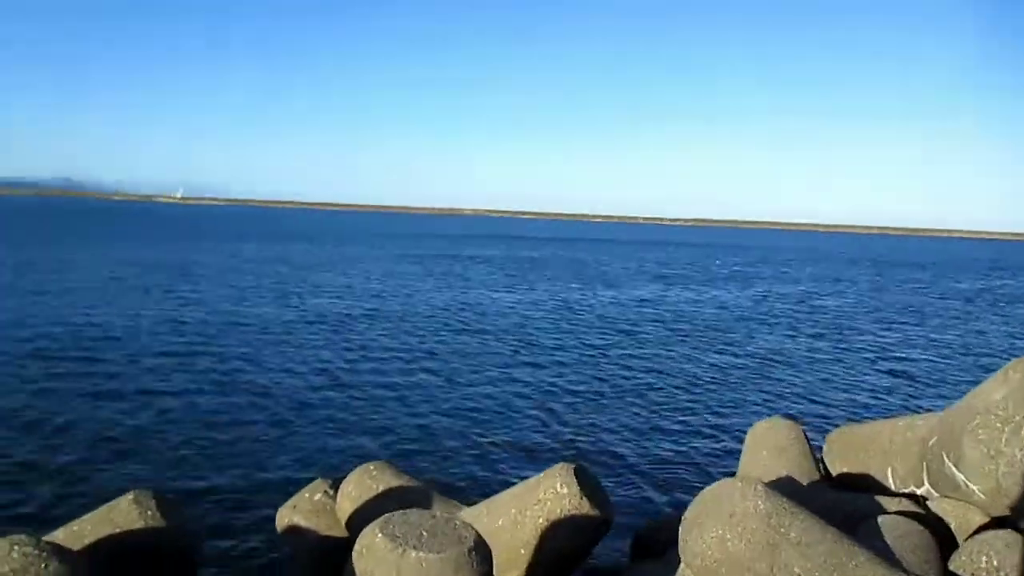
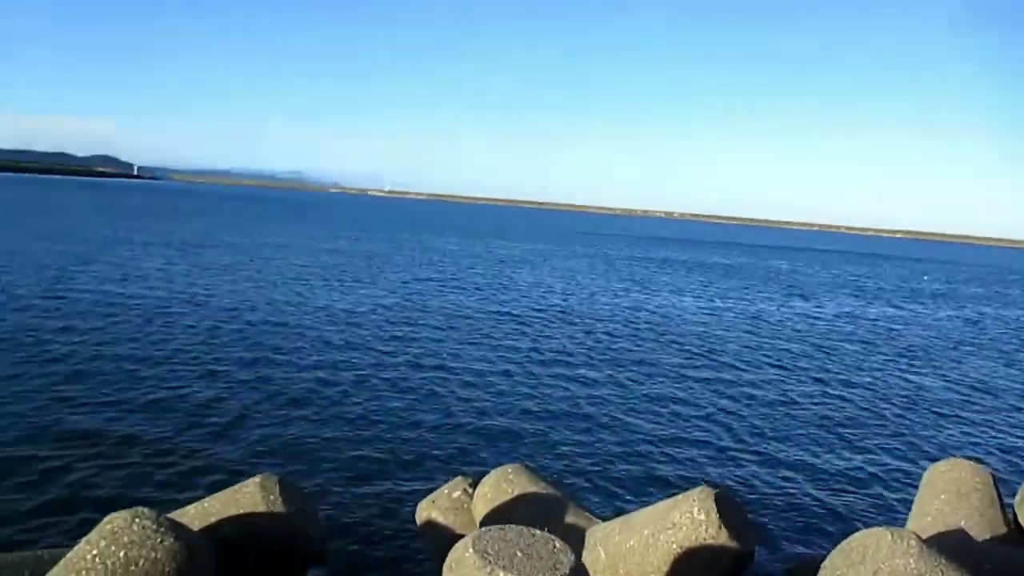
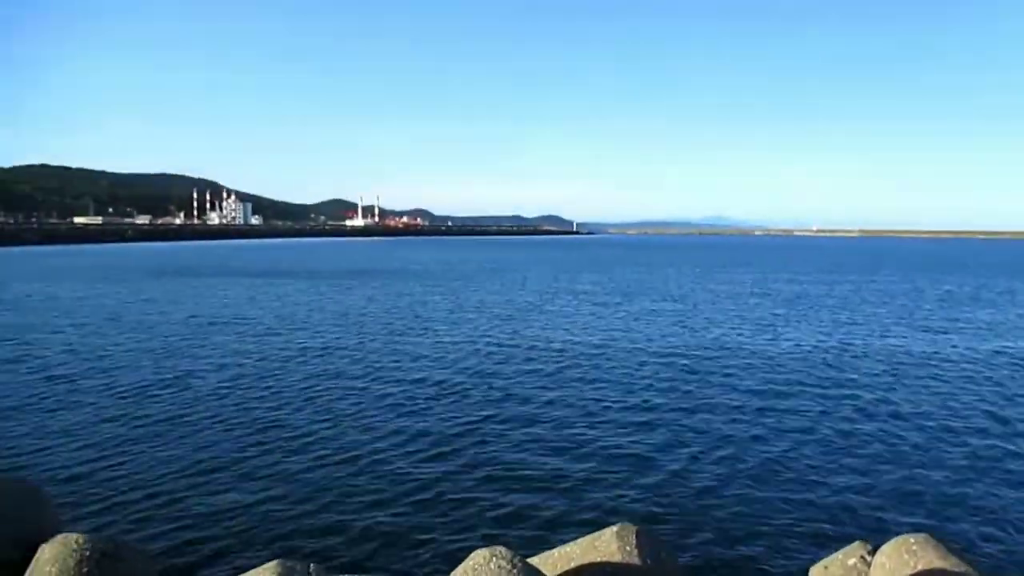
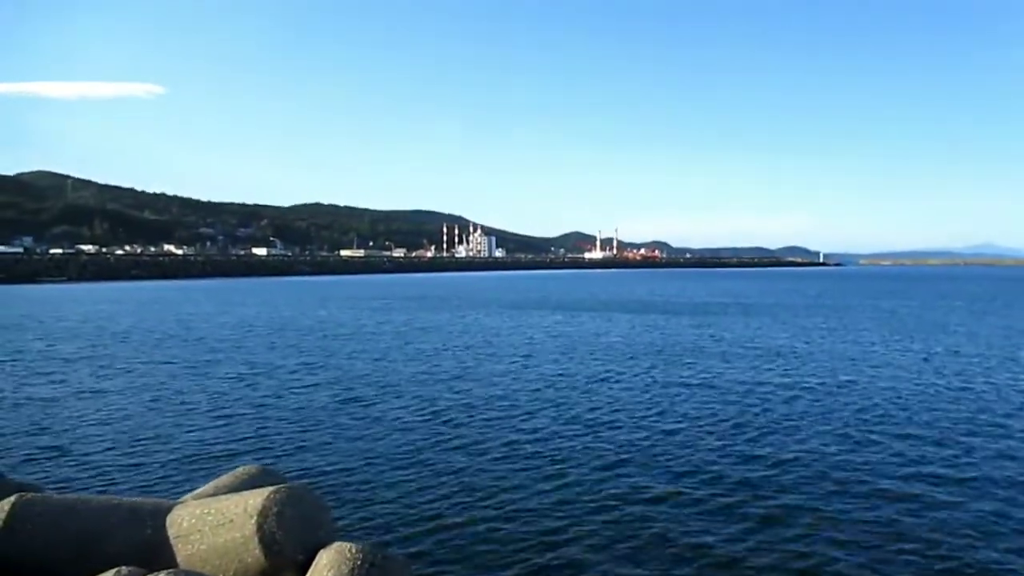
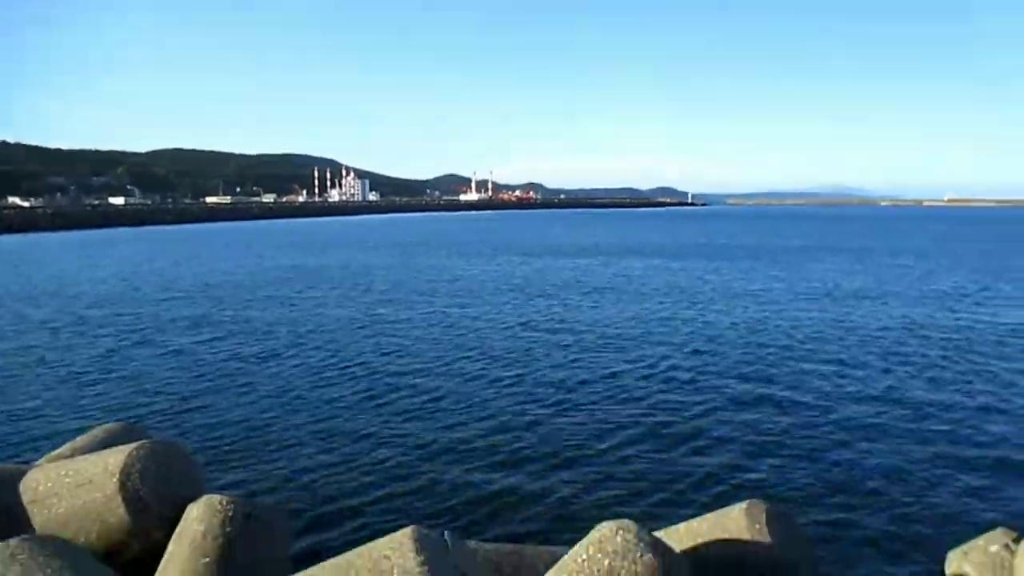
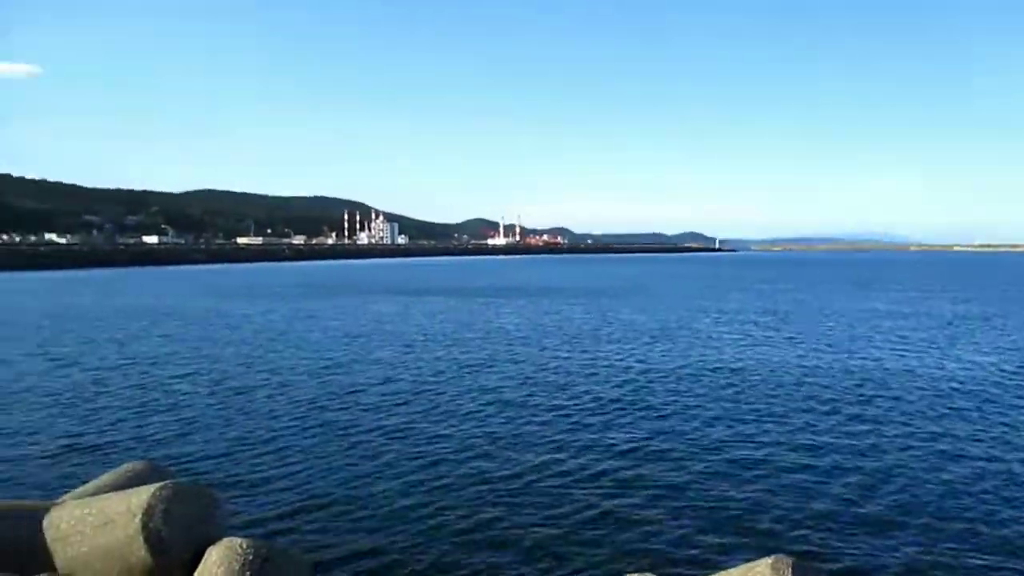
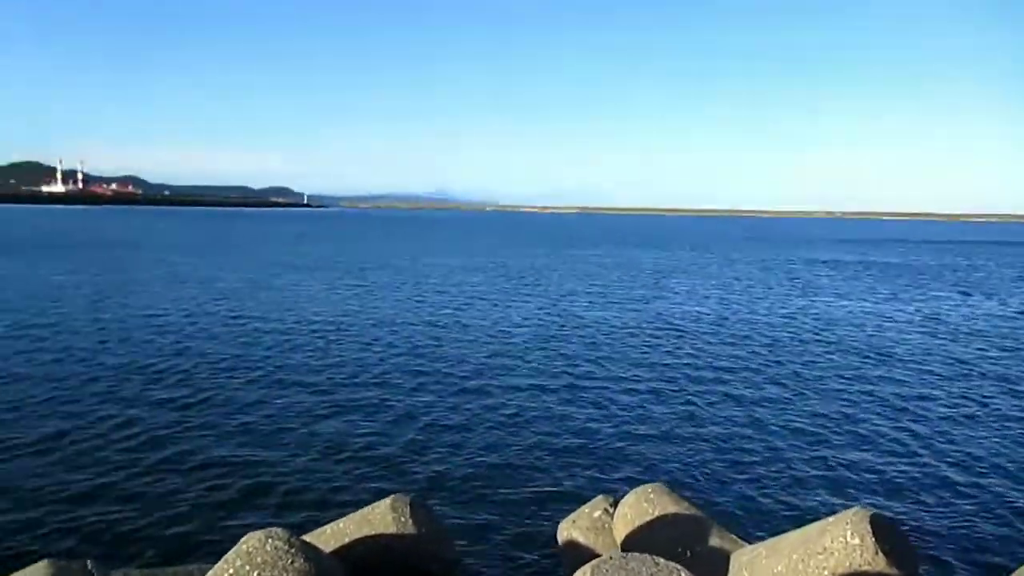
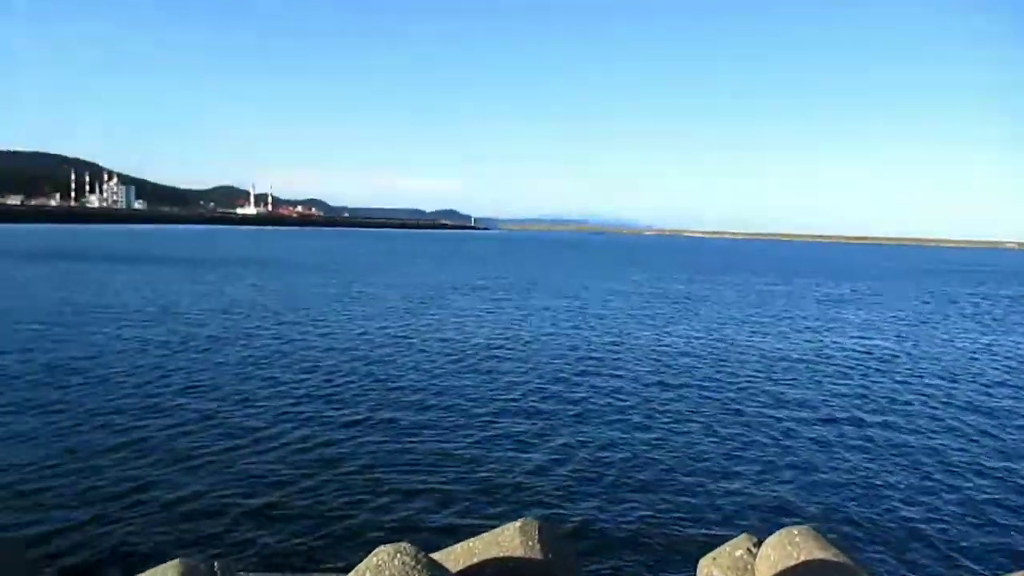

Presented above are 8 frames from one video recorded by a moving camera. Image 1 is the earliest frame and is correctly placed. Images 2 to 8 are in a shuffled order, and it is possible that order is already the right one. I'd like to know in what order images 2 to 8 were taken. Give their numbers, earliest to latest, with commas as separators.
2, 7, 8, 3, 6, 4, 5
